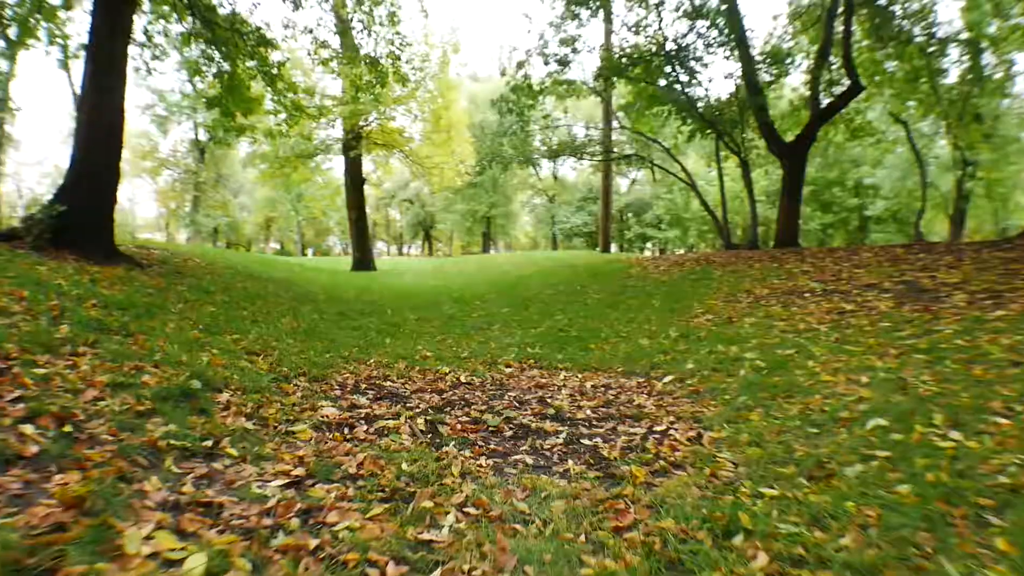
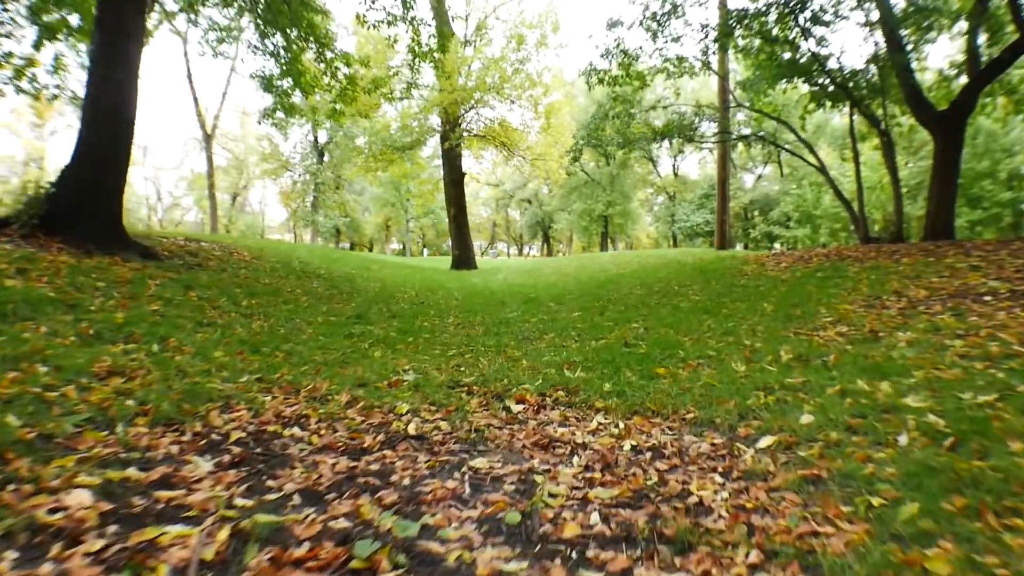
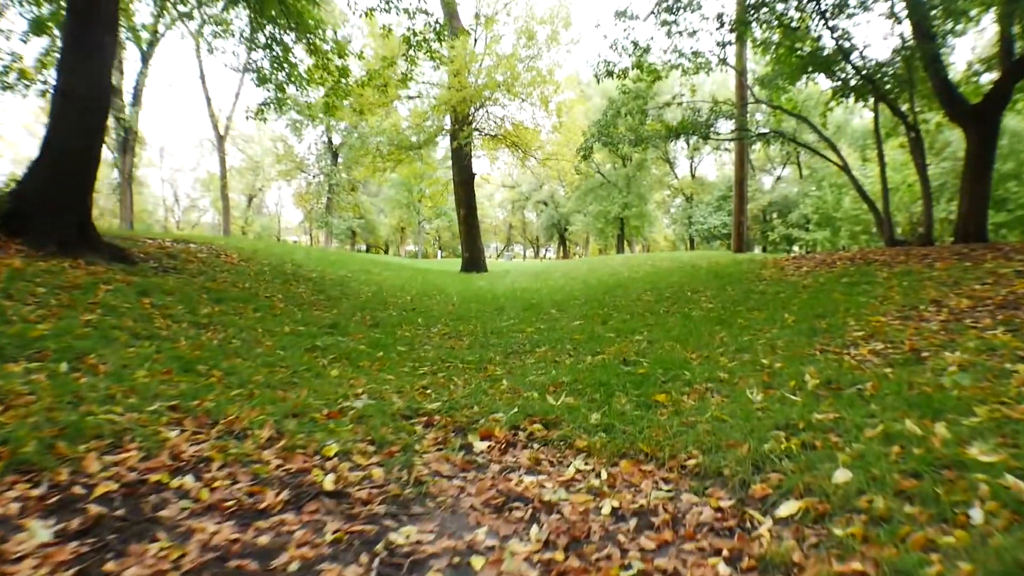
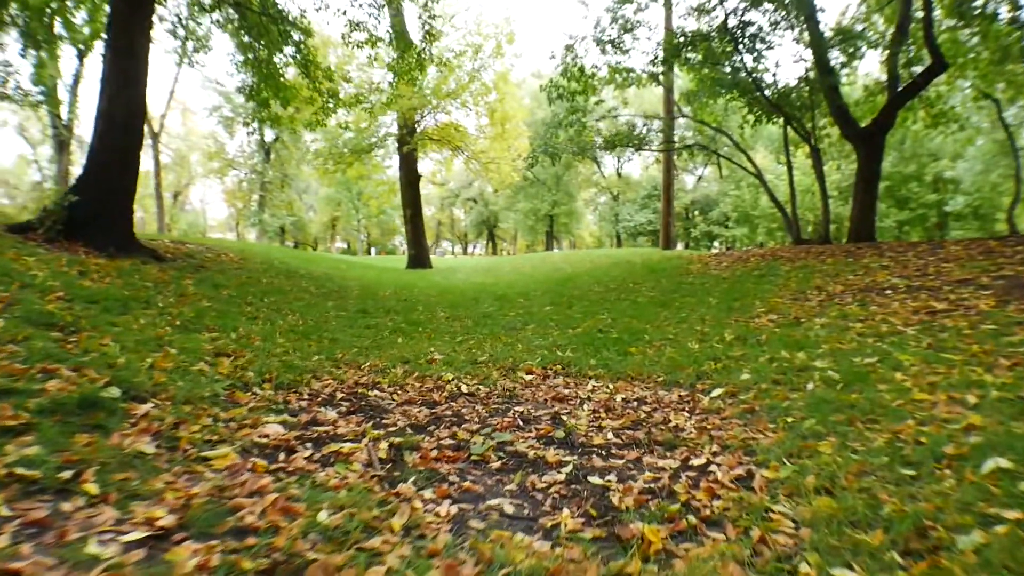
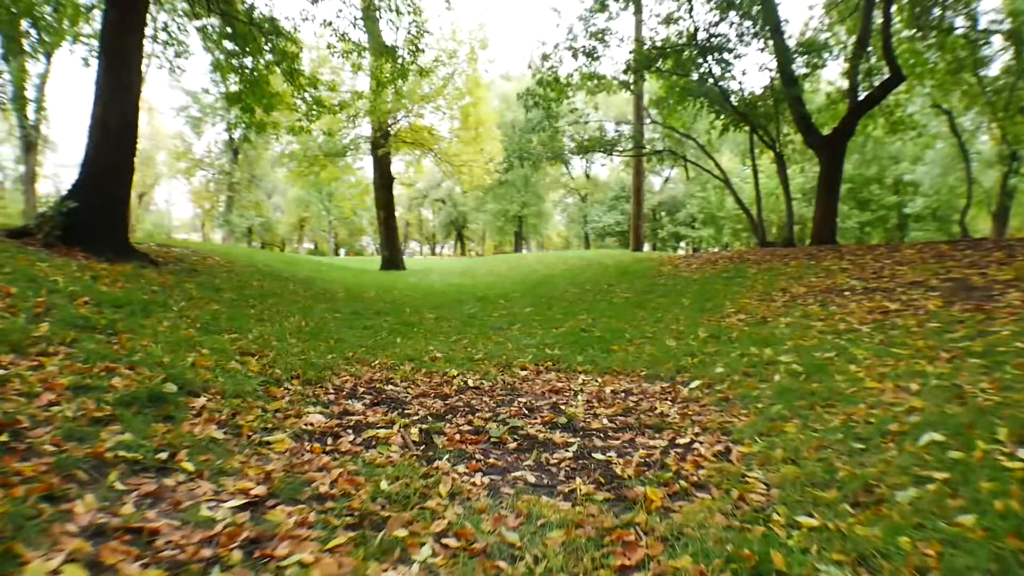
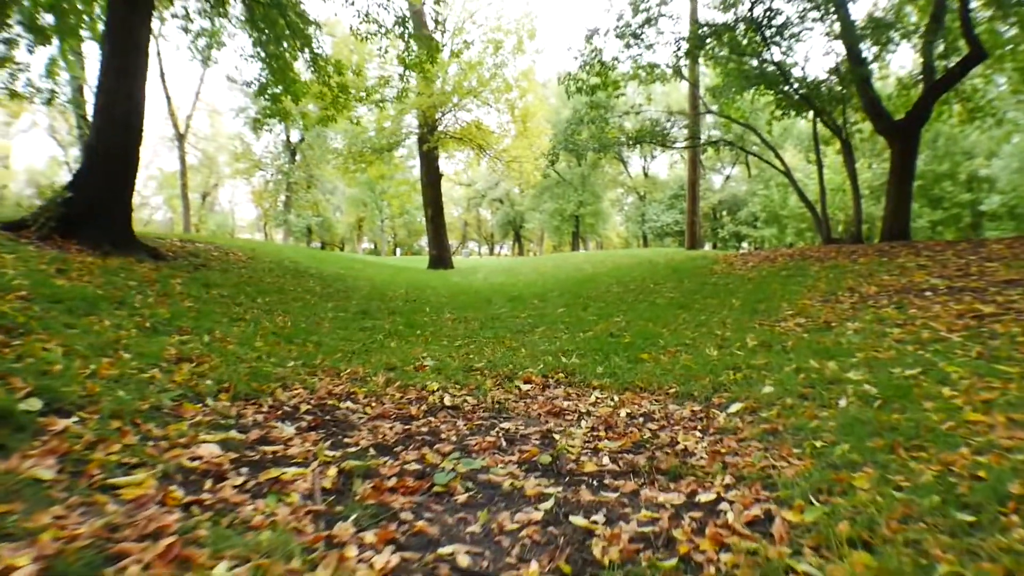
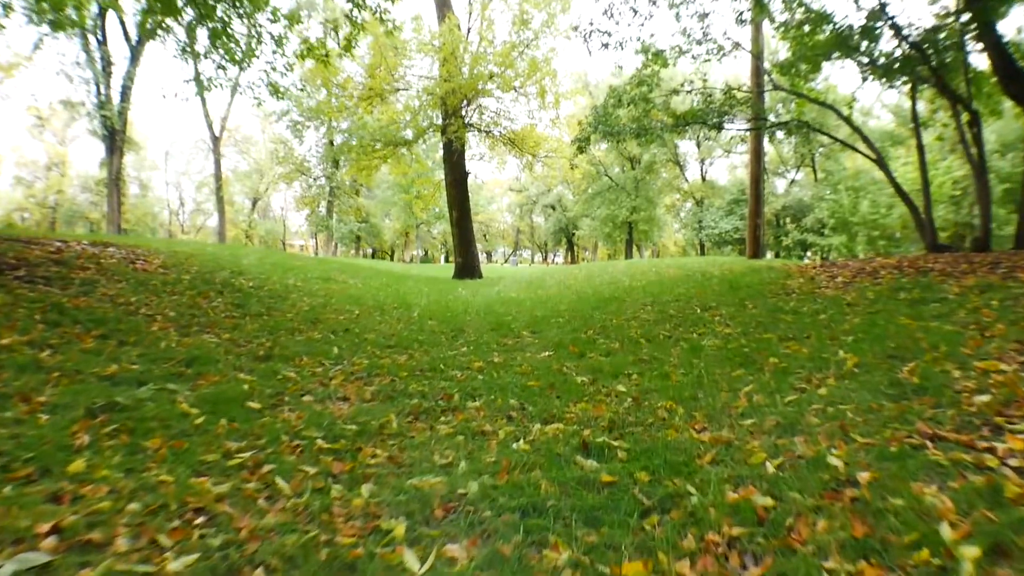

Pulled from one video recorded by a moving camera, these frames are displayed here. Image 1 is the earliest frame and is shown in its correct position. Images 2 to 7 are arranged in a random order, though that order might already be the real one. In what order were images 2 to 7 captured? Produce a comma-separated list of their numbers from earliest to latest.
5, 4, 6, 2, 3, 7
